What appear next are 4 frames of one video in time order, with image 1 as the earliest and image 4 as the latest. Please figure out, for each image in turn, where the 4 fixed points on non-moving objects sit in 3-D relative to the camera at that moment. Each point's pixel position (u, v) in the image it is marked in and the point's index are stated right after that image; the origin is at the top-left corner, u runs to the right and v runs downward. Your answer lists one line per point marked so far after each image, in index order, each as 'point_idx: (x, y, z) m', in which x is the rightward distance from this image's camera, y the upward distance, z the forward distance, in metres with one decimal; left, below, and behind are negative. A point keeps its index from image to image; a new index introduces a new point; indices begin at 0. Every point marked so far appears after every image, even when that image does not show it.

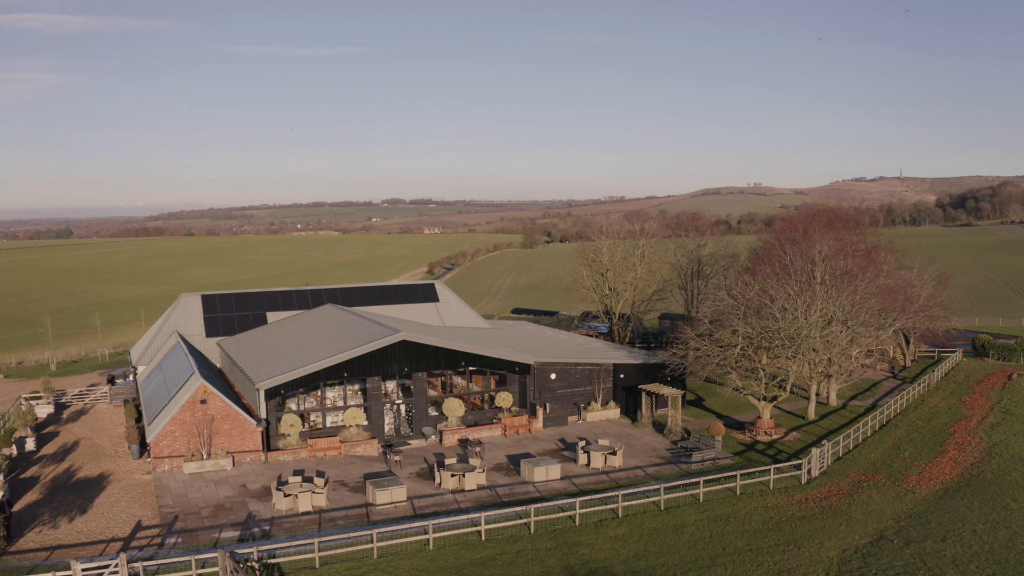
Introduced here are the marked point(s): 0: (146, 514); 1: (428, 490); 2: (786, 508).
0: (-8.6, -5.3, +16.4) m
1: (-2.3, -5.4, +18.8) m
2: (+6.4, -5.2, +16.4) m
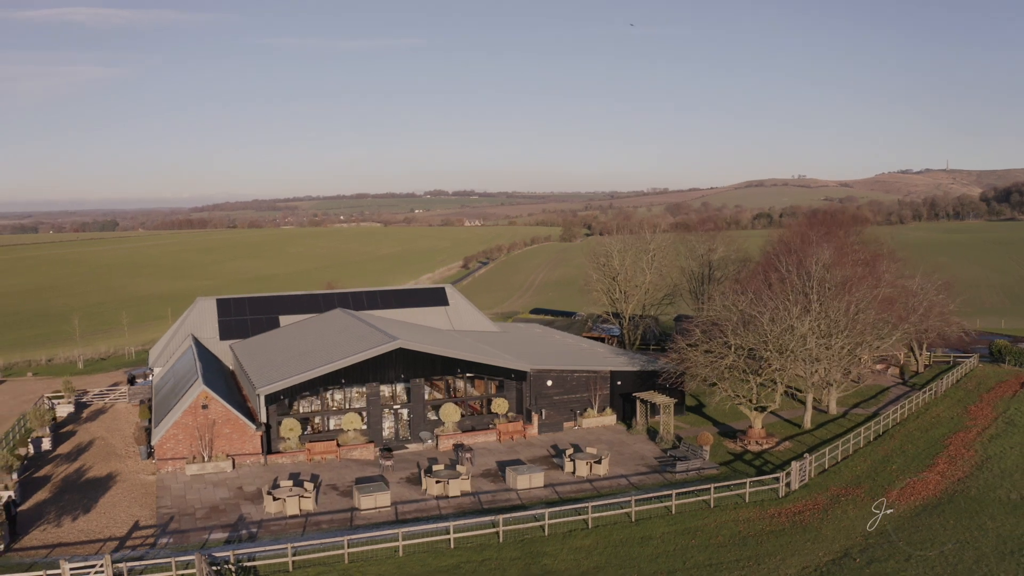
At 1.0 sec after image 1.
0: (-9.2, -5.6, +17.4) m
1: (-2.8, -5.8, +19.5) m
2: (+5.8, -5.6, +16.7) m
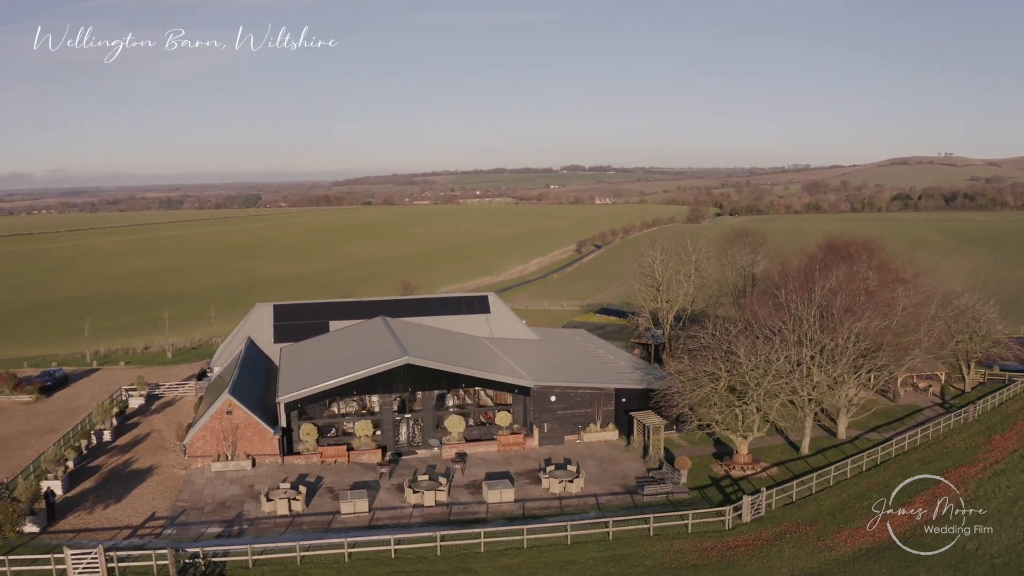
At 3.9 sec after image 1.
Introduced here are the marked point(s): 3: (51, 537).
0: (-10.3, -6.4, +20.6) m
1: (-3.7, -6.7, +21.7) m
2: (+4.4, -6.8, +17.8) m
3: (-11.6, -6.3, +17.7) m
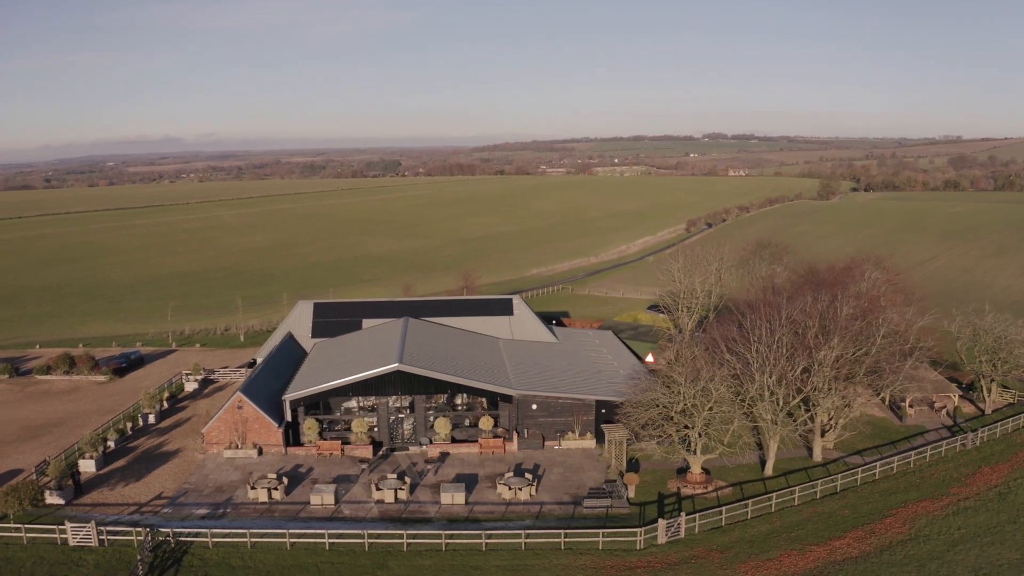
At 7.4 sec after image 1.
0: (-12.1, -7.1, +24.7) m
1: (-5.4, -7.5, +24.9) m
2: (+2.0, -7.9, +19.8) m
3: (-13.8, -7.0, +22.1) m
